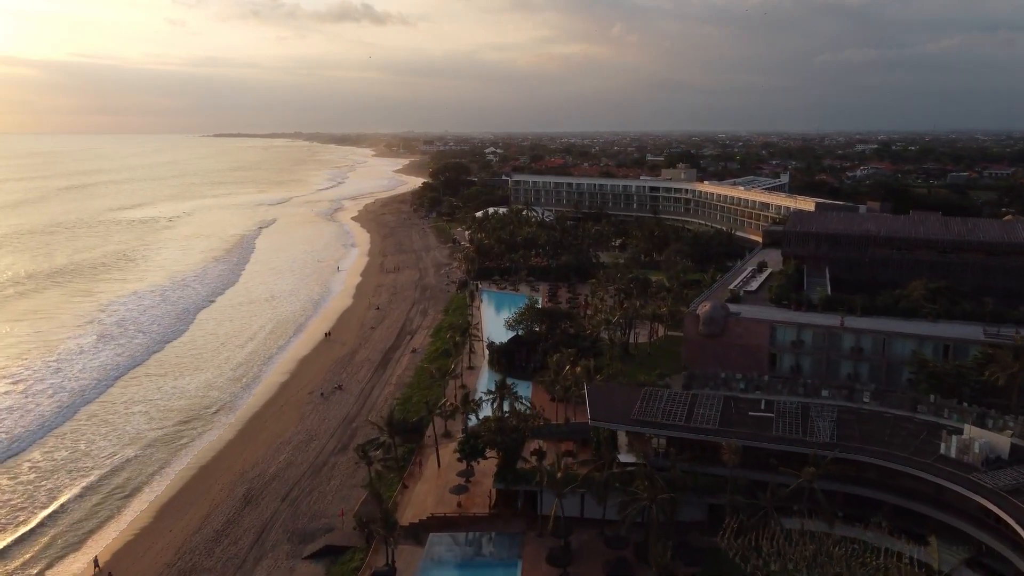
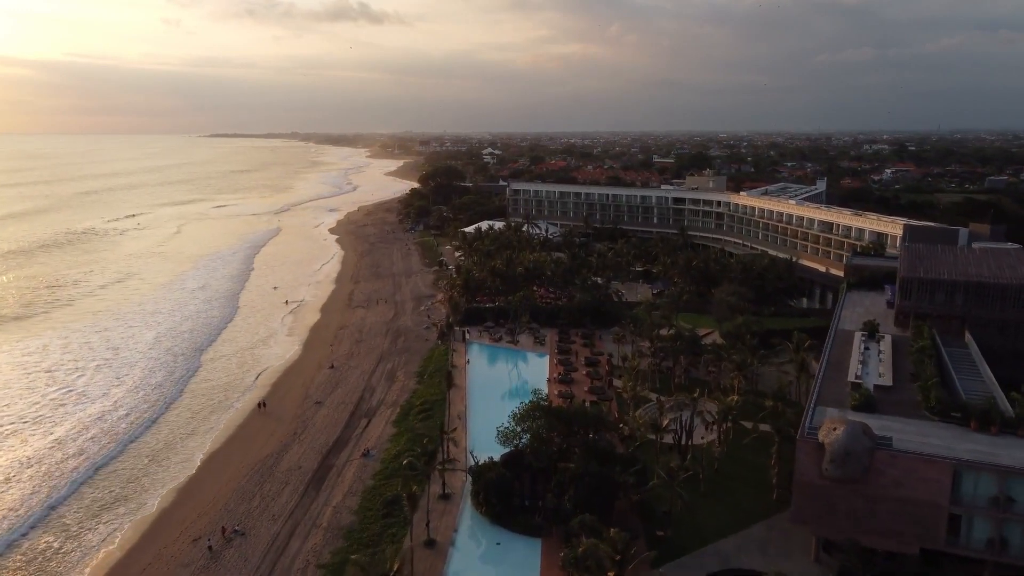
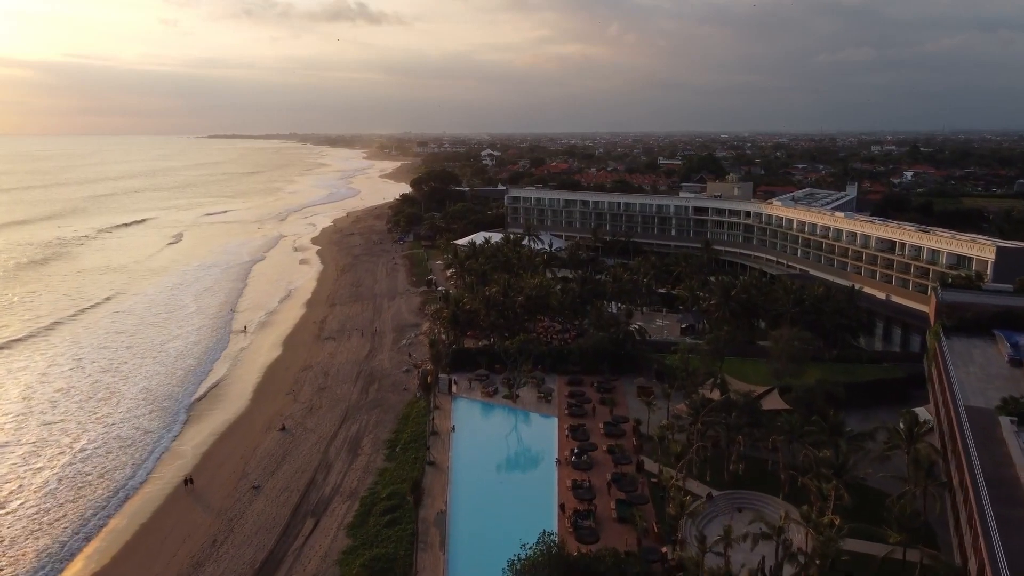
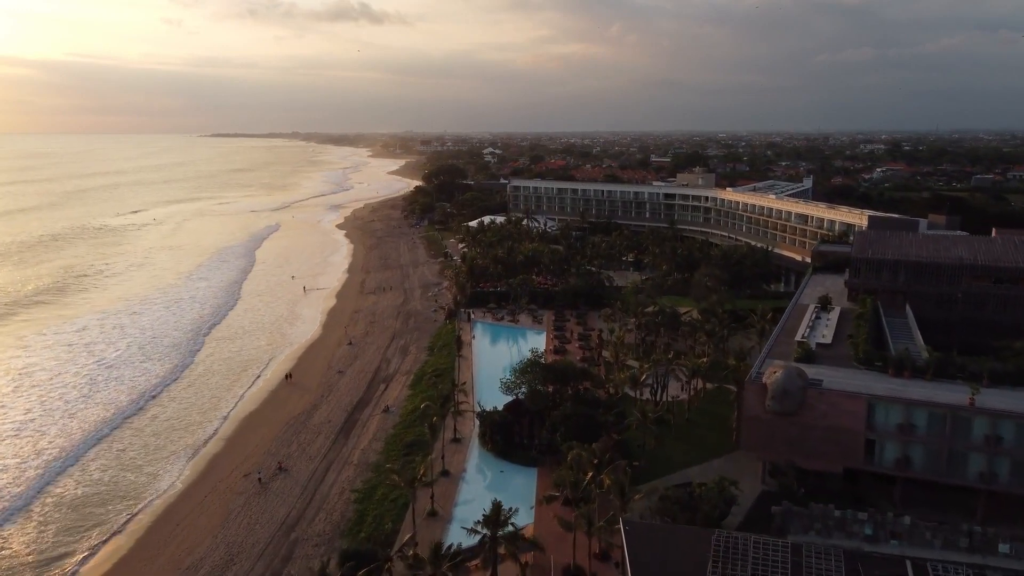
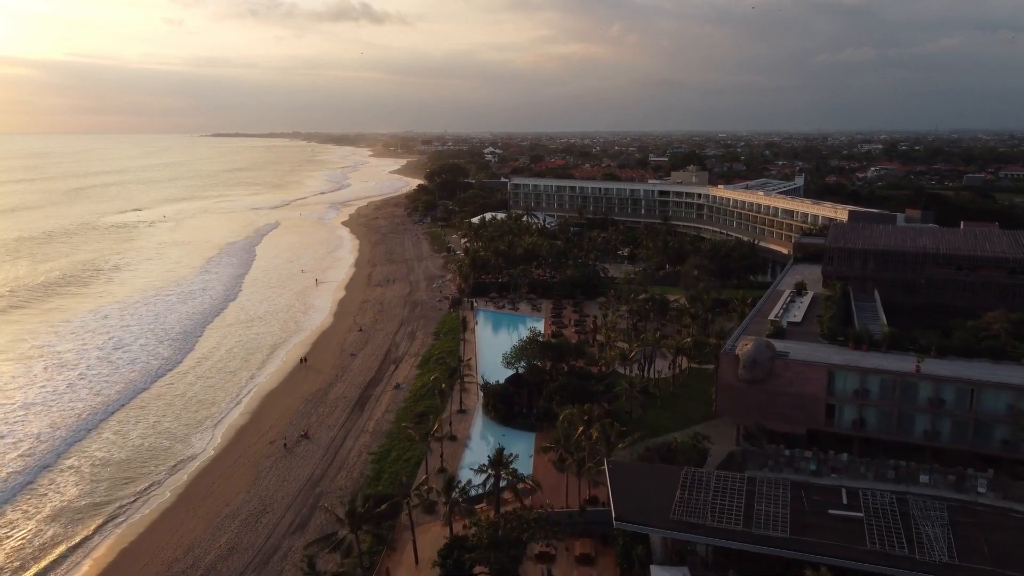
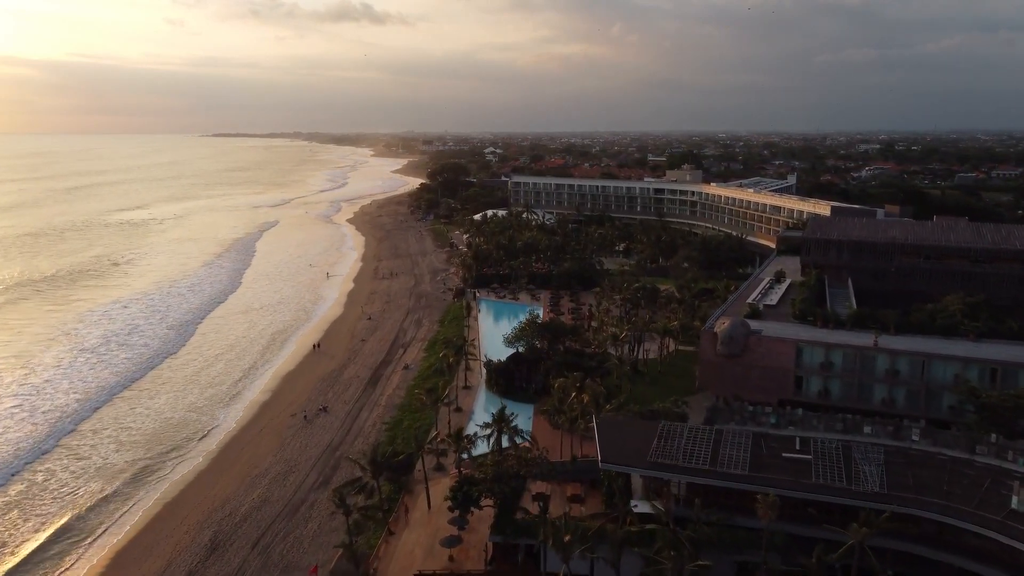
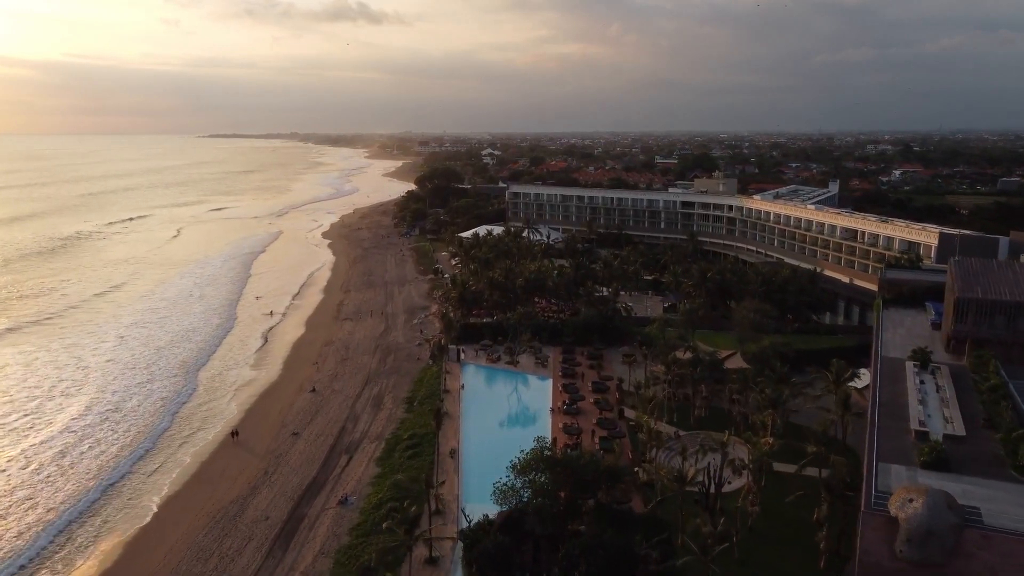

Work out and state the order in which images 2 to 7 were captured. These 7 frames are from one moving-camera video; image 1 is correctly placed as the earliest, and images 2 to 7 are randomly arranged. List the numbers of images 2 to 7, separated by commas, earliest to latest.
6, 5, 4, 2, 7, 3
